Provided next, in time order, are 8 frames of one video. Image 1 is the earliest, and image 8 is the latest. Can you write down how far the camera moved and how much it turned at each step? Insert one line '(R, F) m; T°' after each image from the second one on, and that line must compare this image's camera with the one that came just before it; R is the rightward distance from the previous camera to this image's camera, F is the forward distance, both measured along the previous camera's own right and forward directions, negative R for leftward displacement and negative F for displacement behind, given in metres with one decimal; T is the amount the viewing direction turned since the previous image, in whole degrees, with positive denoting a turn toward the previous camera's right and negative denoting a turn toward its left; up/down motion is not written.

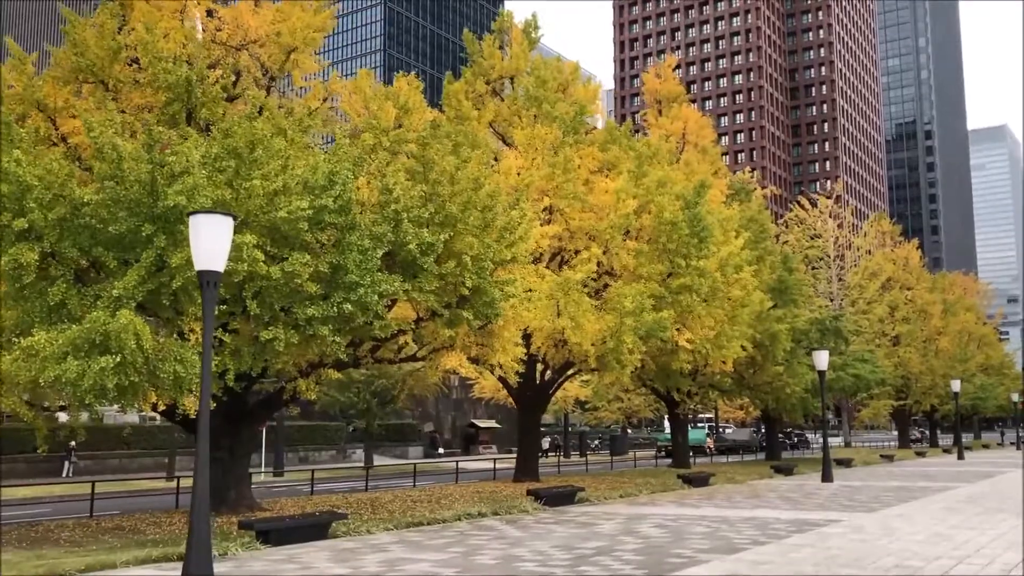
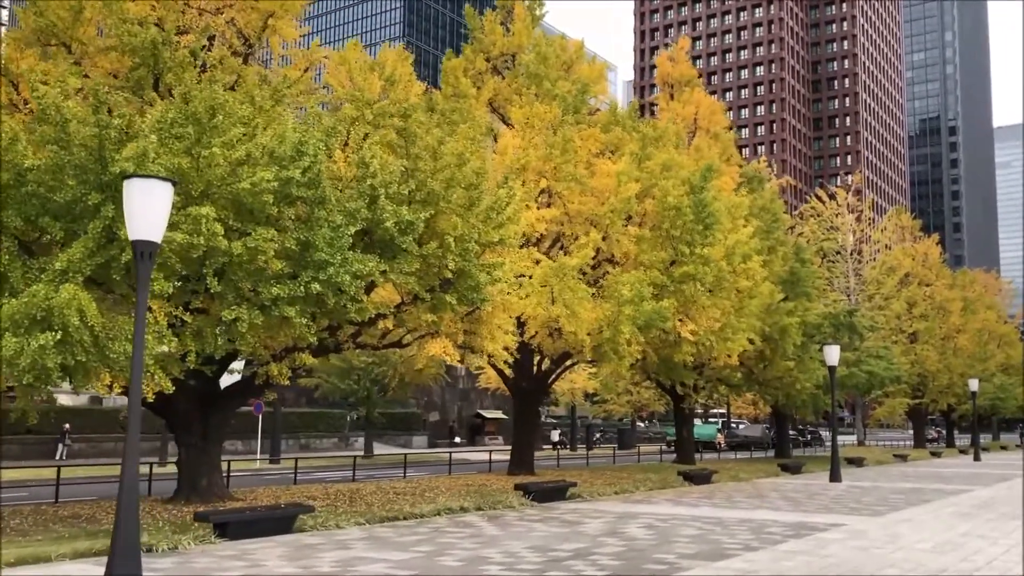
(+0.5, +0.9) m; -1°
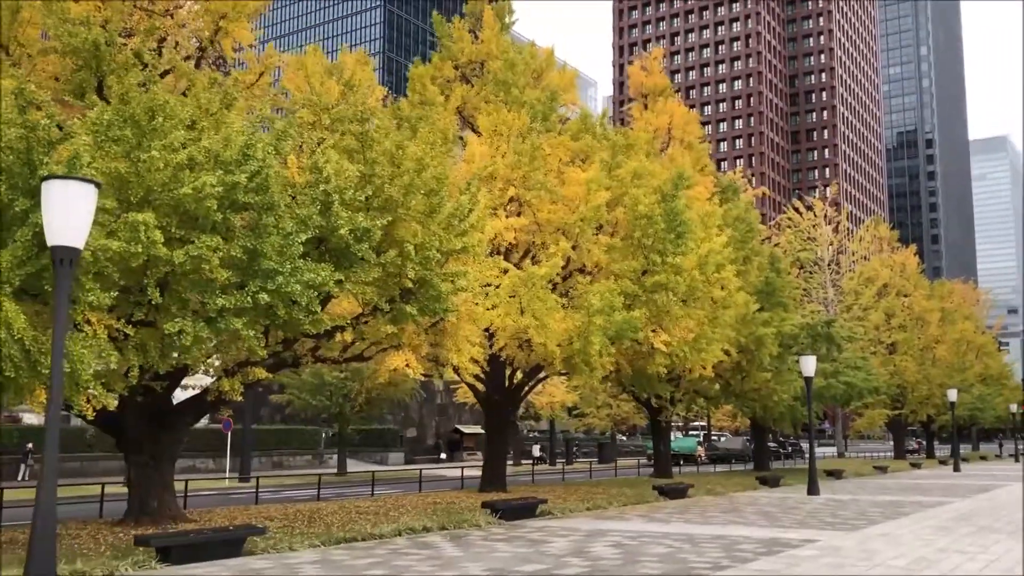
(+0.3, +0.5) m; +1°
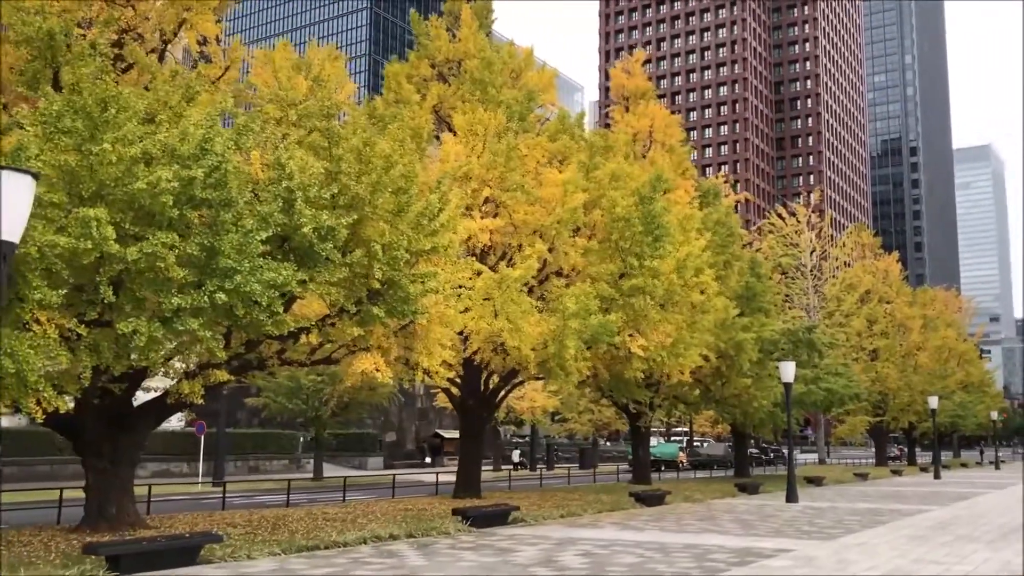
(+0.3, +0.3) m; +1°
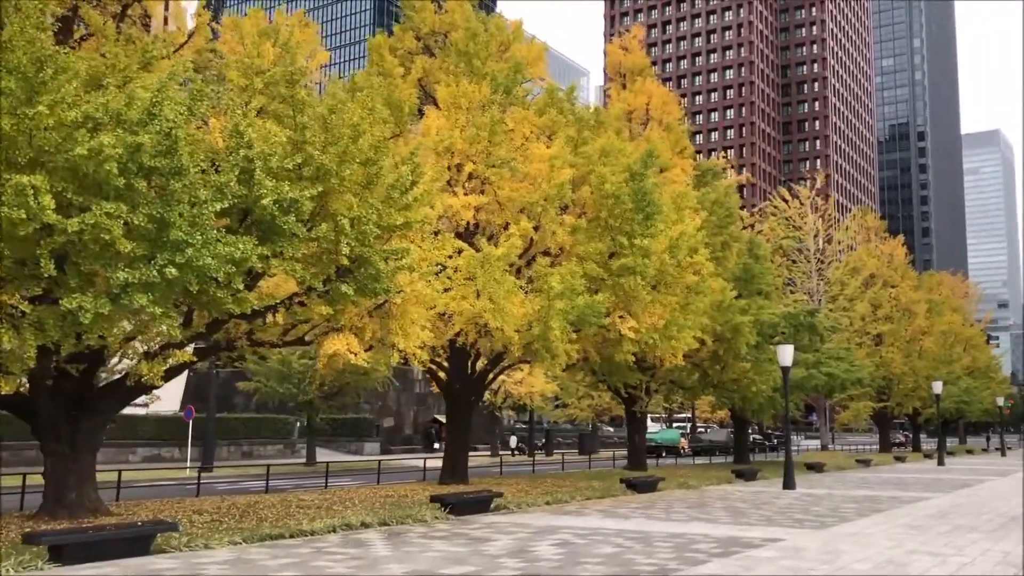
(+0.5, +0.7) m; 0°
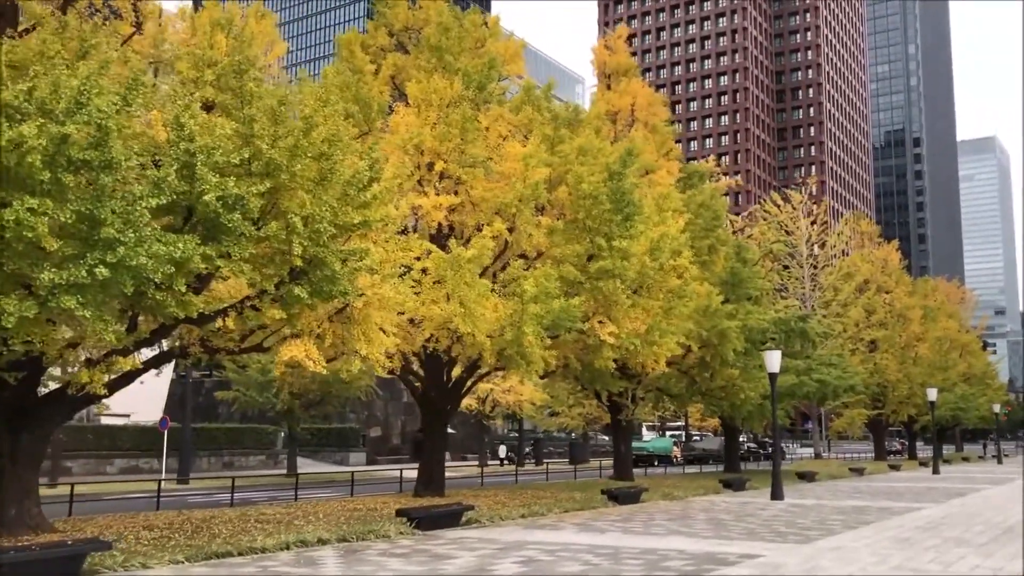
(+0.5, +0.7) m; 0°
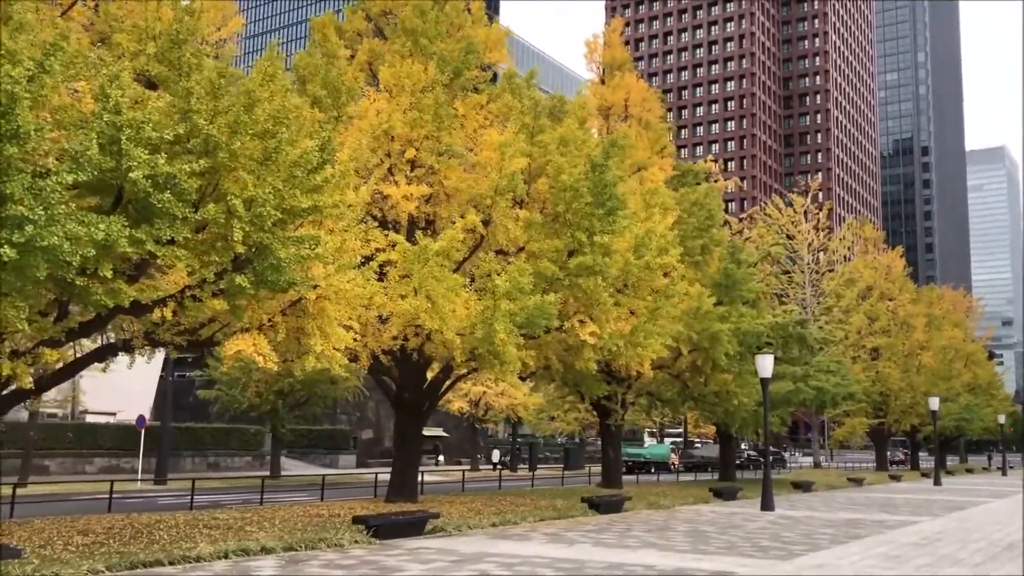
(+0.6, +0.9) m; 0°
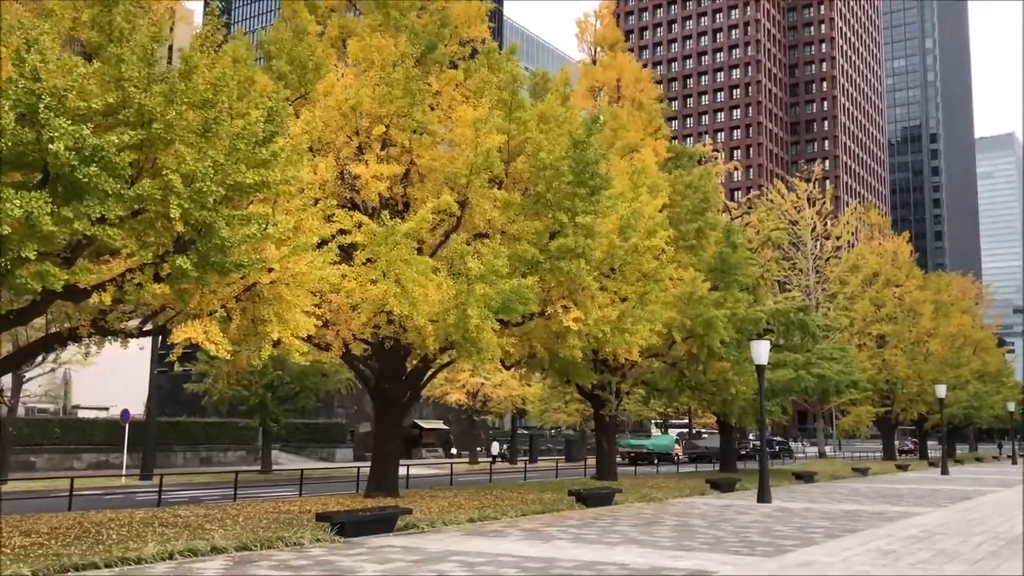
(+0.6, +0.8) m; -1°
